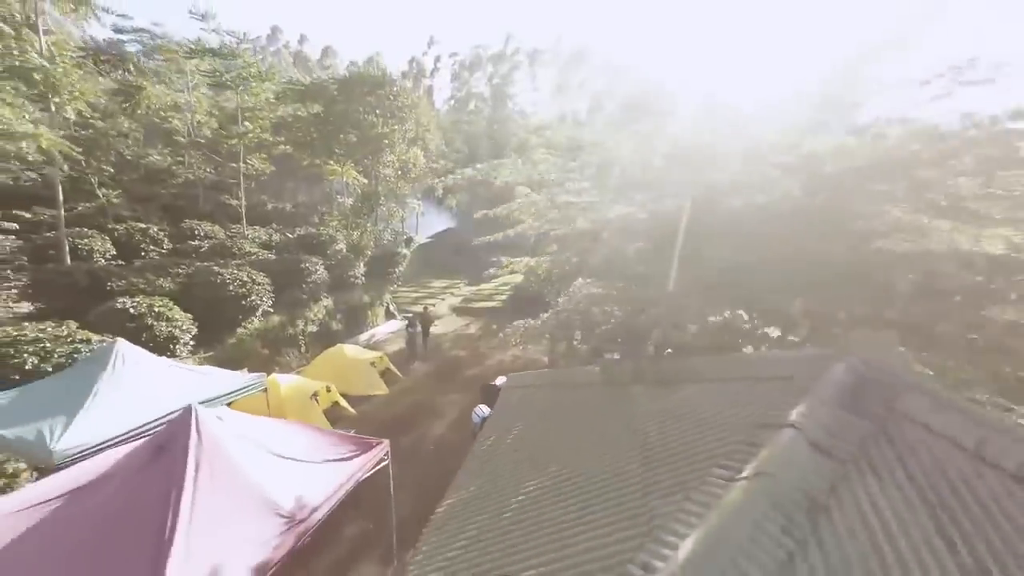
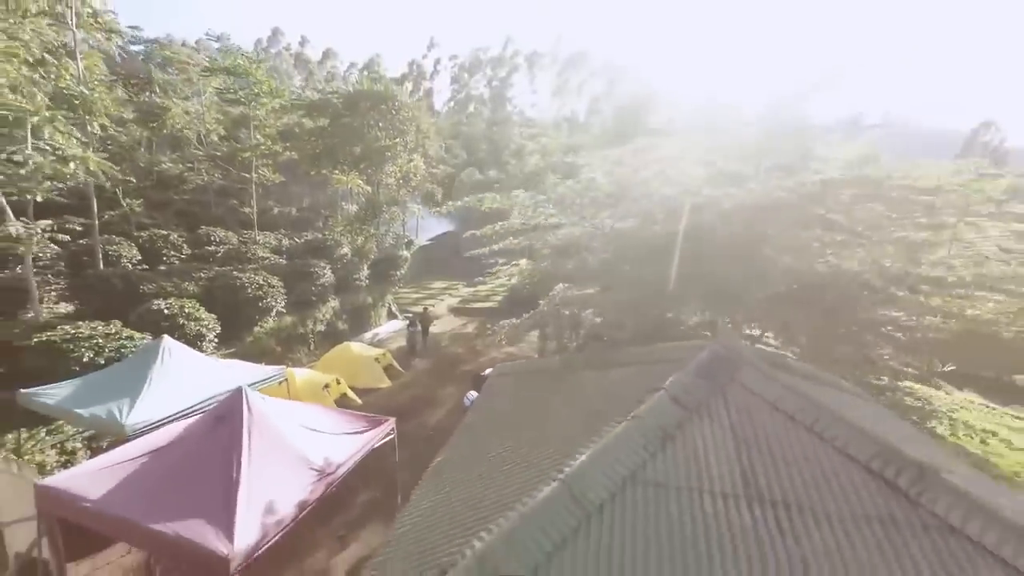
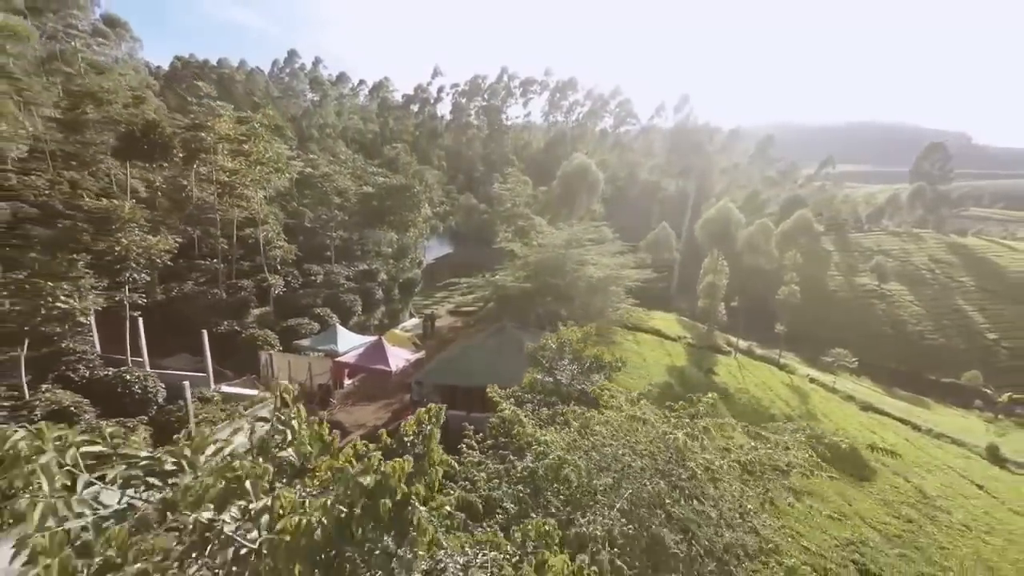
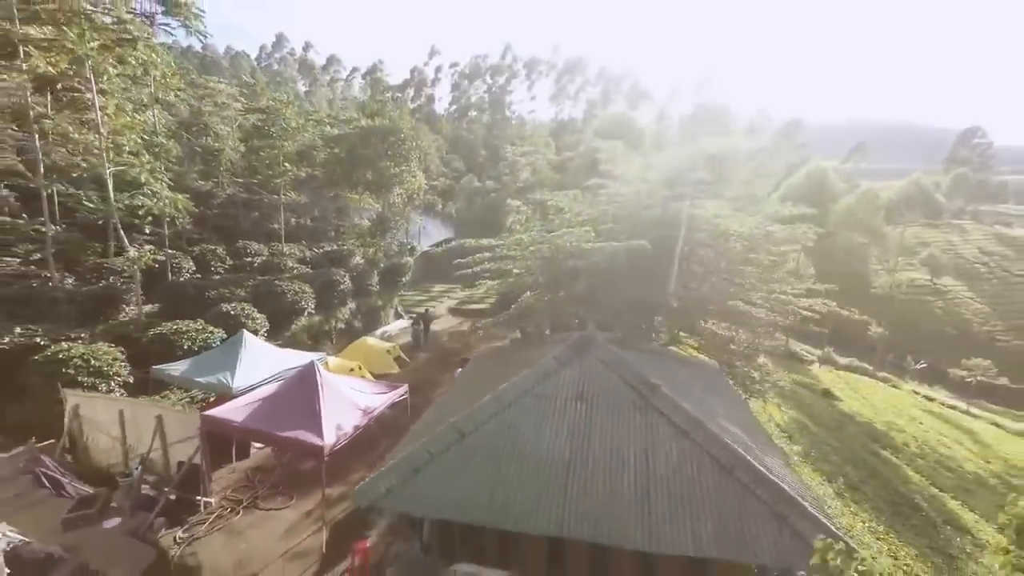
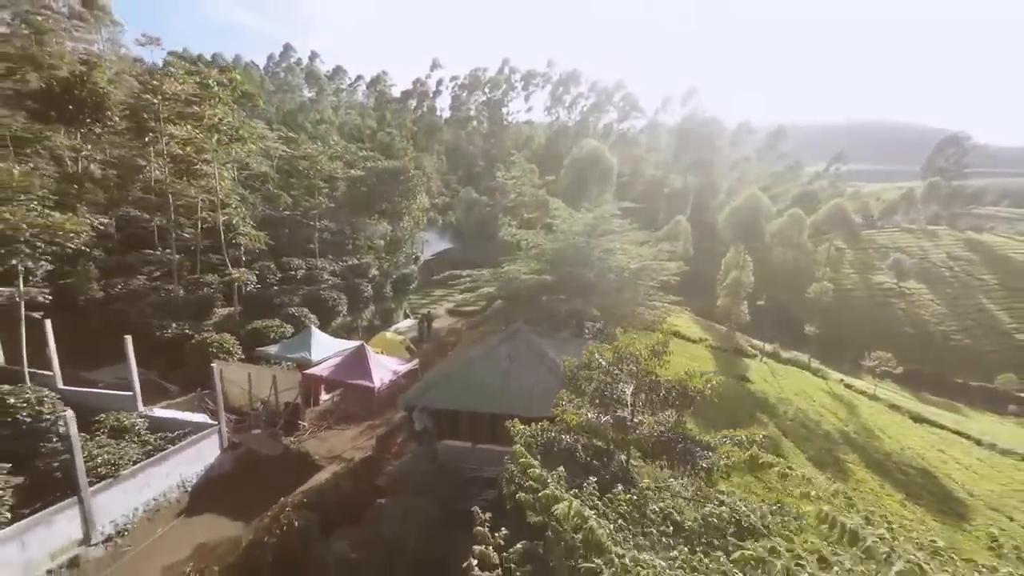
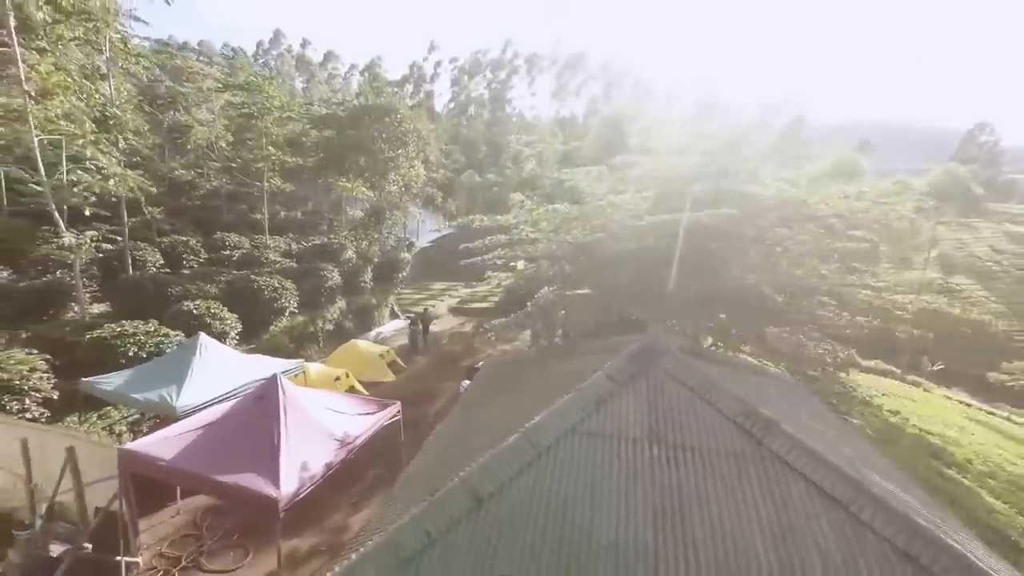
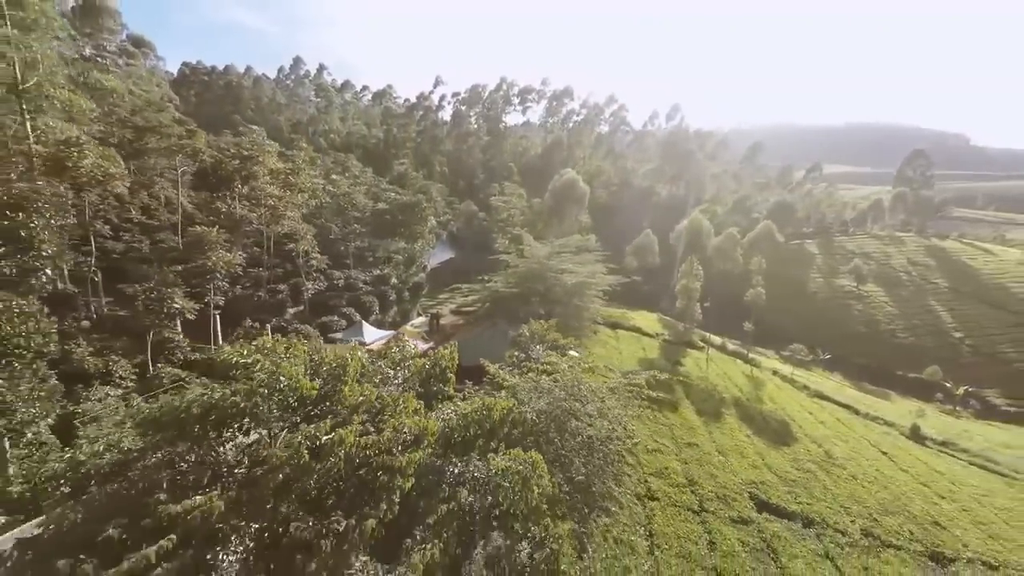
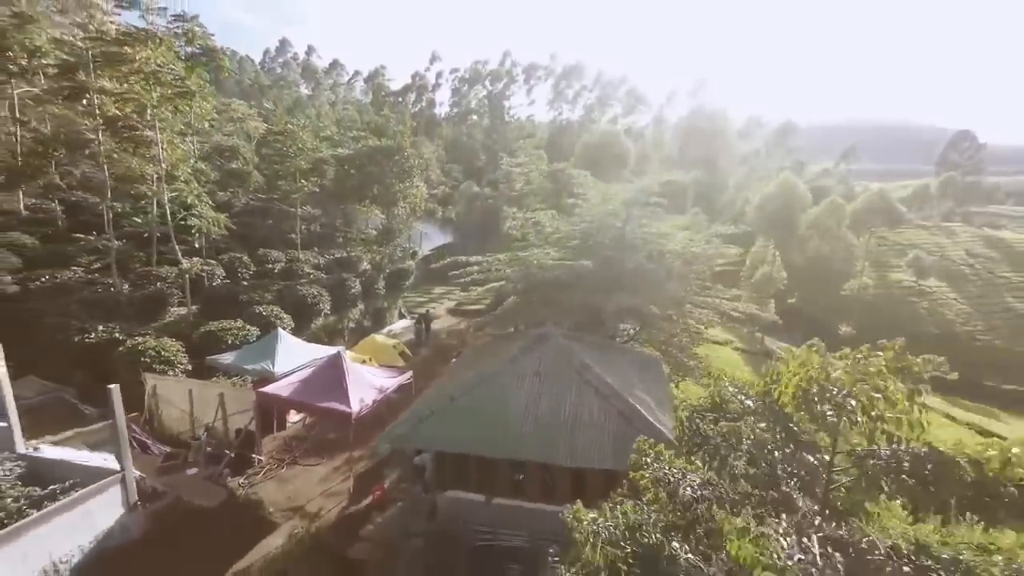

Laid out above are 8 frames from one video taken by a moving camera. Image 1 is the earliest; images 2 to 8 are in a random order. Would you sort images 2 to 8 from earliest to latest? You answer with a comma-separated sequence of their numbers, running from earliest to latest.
2, 6, 4, 8, 5, 3, 7
